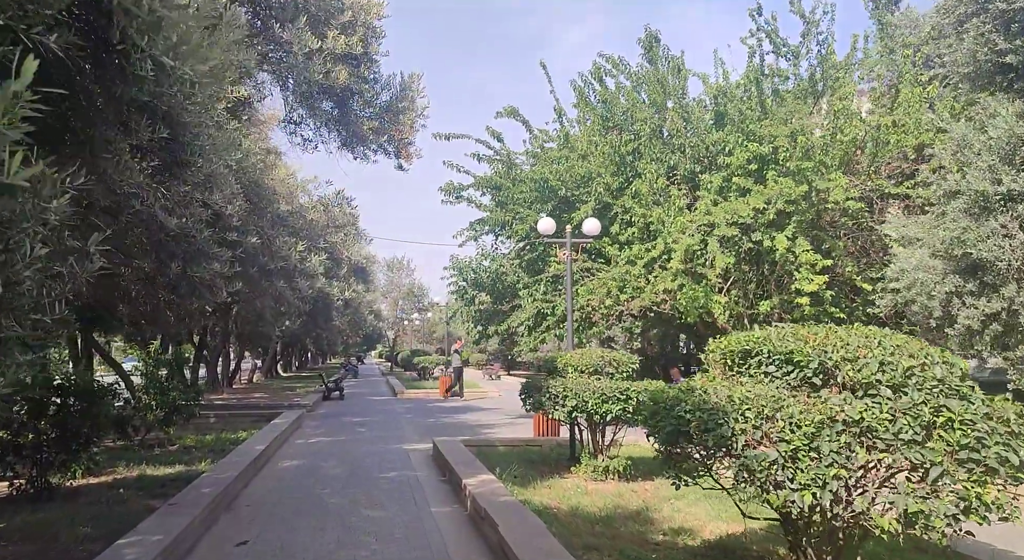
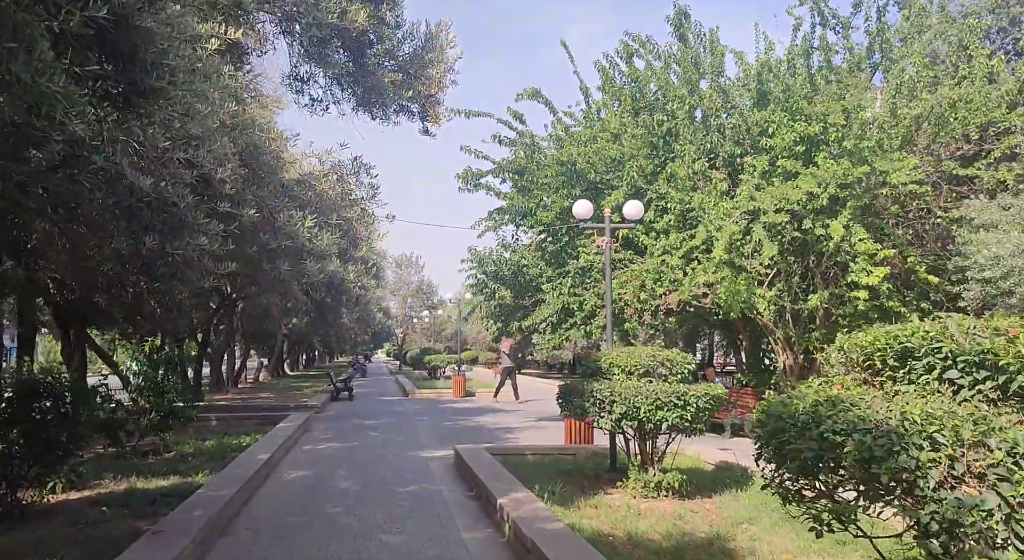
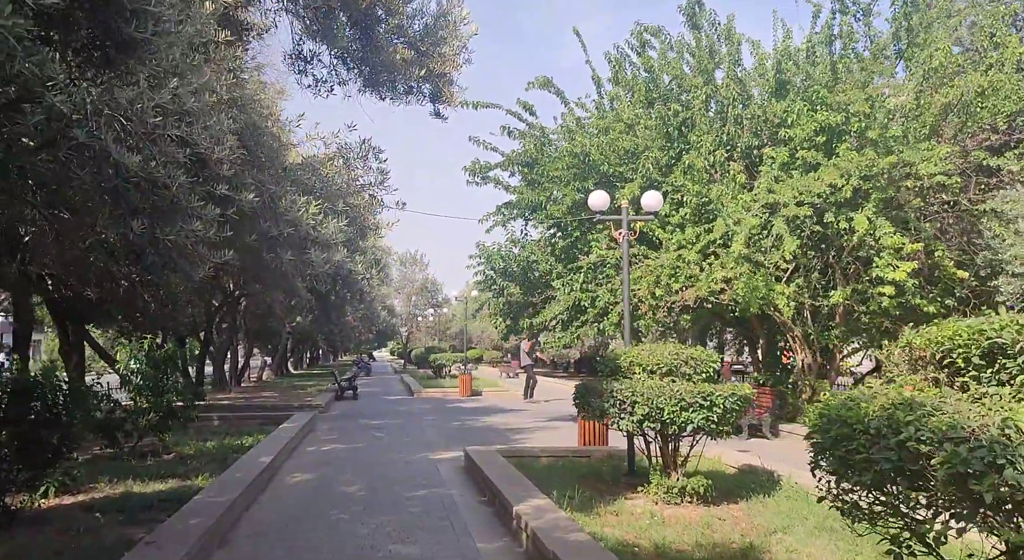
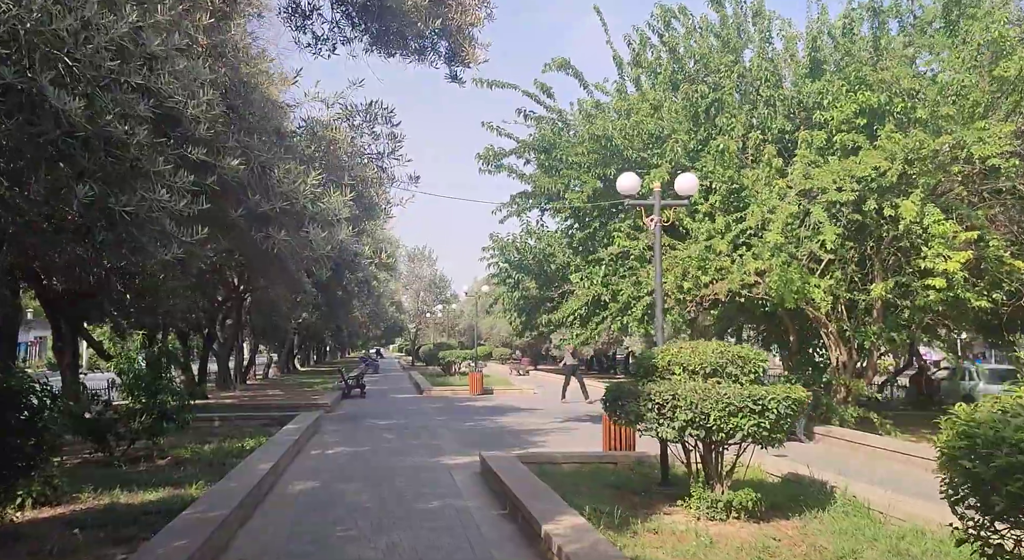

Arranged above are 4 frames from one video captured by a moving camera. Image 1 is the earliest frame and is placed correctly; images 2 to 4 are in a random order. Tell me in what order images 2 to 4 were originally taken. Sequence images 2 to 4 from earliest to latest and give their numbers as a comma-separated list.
2, 3, 4
